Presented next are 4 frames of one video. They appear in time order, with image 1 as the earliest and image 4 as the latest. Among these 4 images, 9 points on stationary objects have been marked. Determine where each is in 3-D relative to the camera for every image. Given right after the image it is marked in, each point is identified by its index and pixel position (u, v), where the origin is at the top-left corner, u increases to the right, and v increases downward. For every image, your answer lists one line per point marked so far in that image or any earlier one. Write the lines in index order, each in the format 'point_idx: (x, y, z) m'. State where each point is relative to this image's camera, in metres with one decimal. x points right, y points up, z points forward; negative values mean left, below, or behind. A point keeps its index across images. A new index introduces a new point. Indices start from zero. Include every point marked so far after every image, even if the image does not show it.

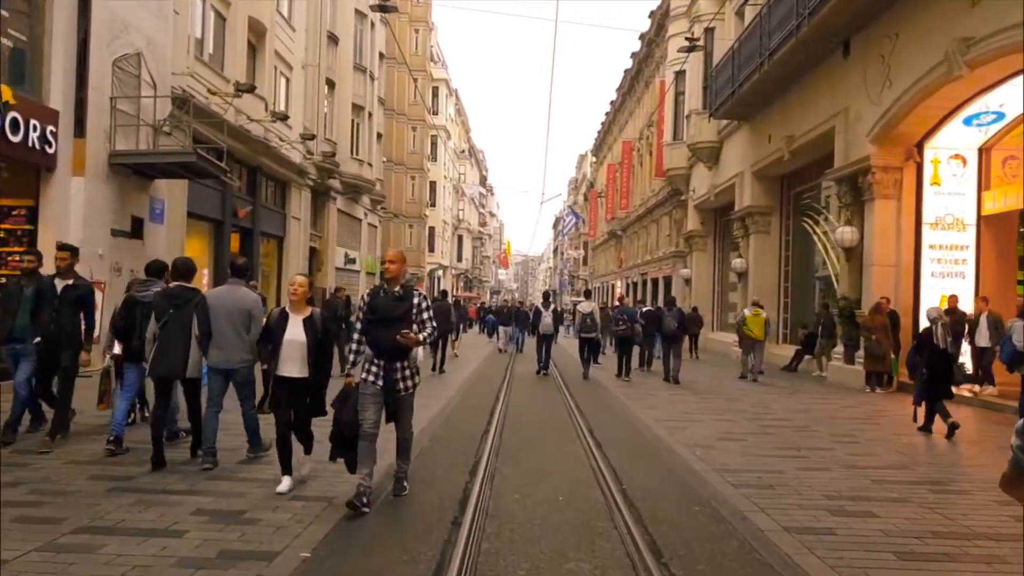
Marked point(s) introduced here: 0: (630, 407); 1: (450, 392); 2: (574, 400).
0: (+1.6, -1.6, +12.4) m
1: (-0.9, -1.6, +13.7) m
2: (+0.9, -1.6, +13.1) m
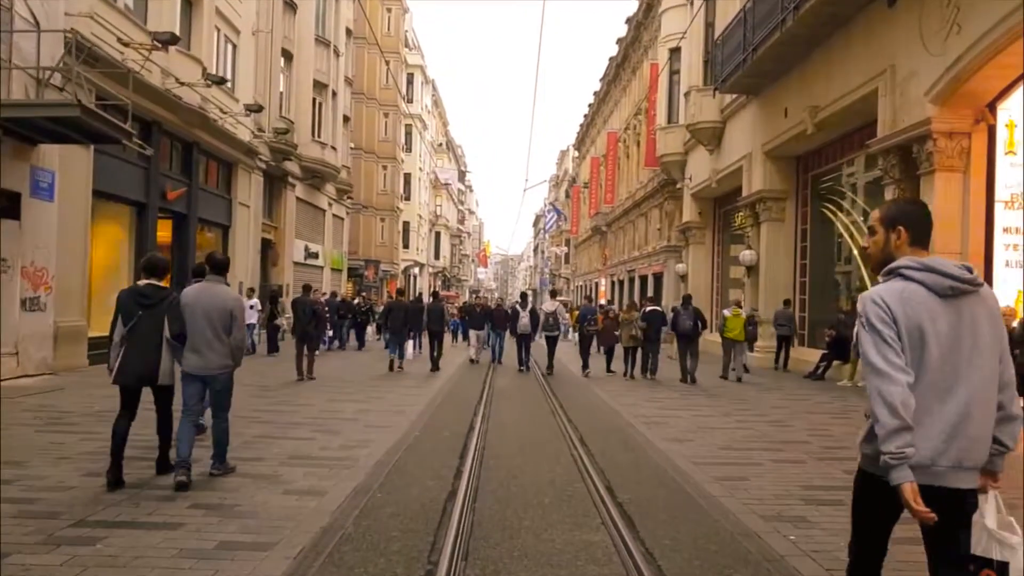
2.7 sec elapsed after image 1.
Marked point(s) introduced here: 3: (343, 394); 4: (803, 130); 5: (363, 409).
0: (+1.4, -1.5, +9.3) m
1: (-1.2, -1.5, +10.5) m
2: (+0.7, -1.5, +10.0) m
3: (-2.4, -1.5, +12.8) m
4: (+6.1, +3.3, +18.7) m
5: (-1.8, -1.5, +10.8) m
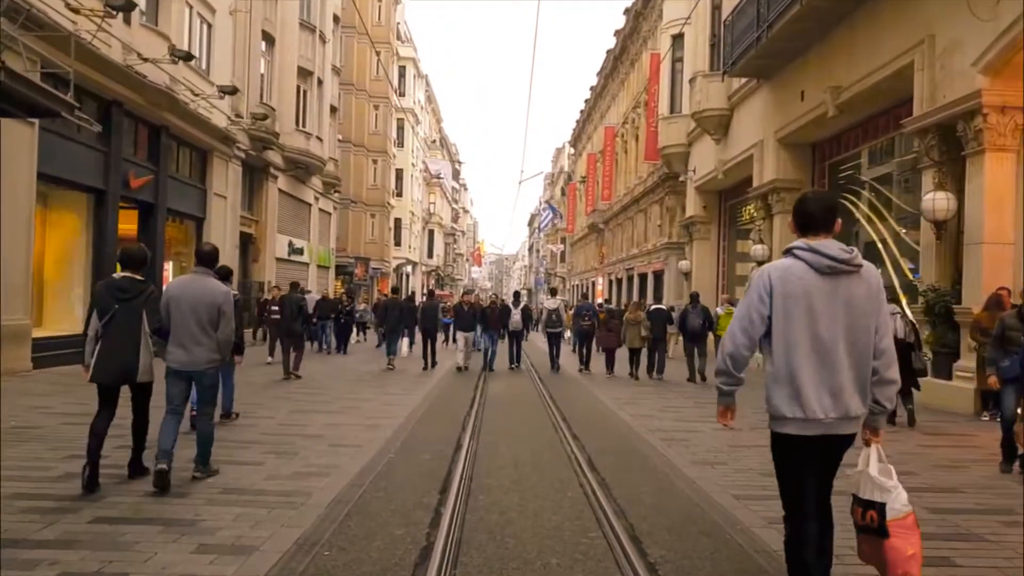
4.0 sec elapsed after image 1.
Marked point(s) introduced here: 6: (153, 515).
0: (+1.4, -1.5, +7.8) m
1: (-1.2, -1.4, +9.0) m
2: (+0.6, -1.4, +8.4) m
3: (-2.5, -1.4, +11.2) m
4: (+6.0, +3.4, +17.2) m
5: (-1.9, -1.4, +9.3) m
6: (-2.0, -1.3, +5.1) m
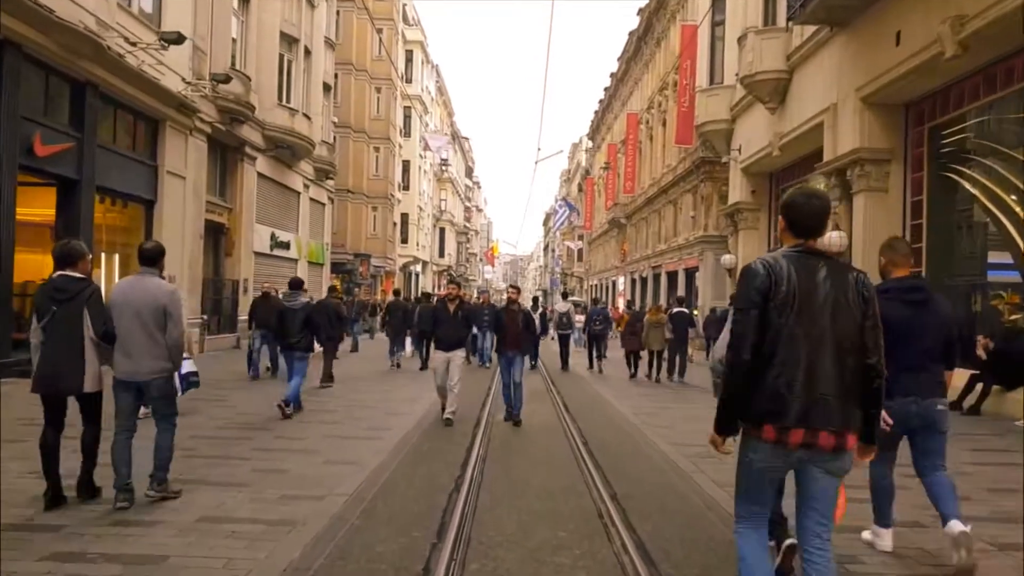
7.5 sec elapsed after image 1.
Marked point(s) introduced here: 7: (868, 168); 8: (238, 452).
0: (+1.4, -1.4, +3.8) m
1: (-1.1, -1.3, +5.1) m
2: (+0.7, -1.4, +4.5) m
3: (-2.3, -1.4, +7.3) m
4: (+6.2, +3.4, +13.1) m
5: (-1.8, -1.3, +5.4) m
6: (-2.0, -1.2, +1.1) m
7: (+6.4, +2.1, +16.2) m
8: (-2.2, -1.4, +7.3) m
